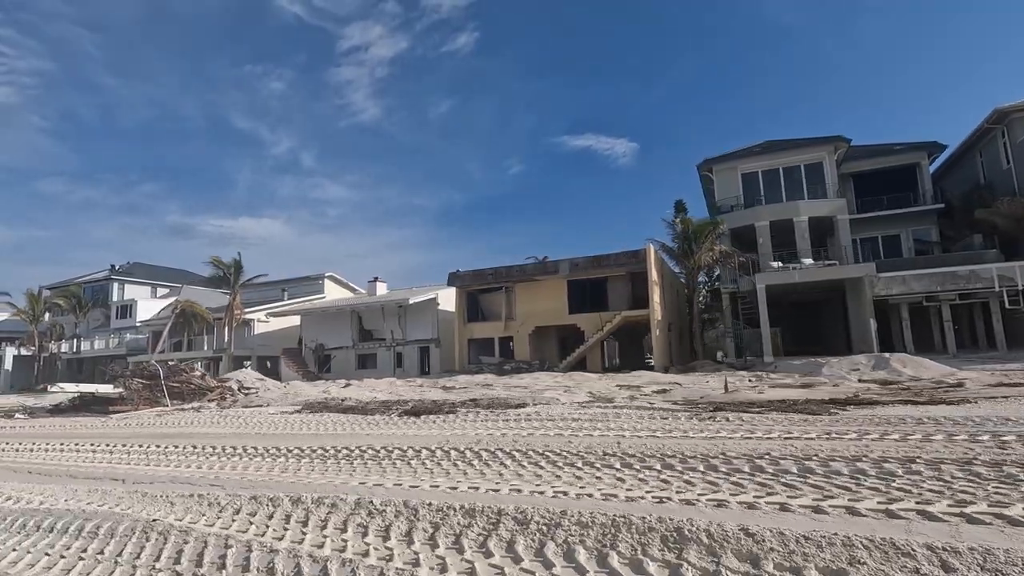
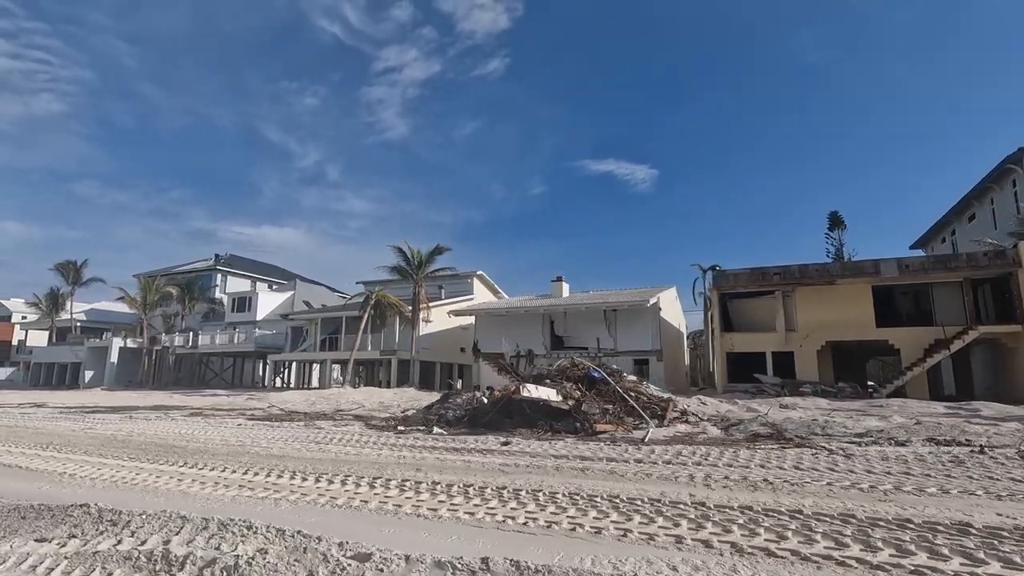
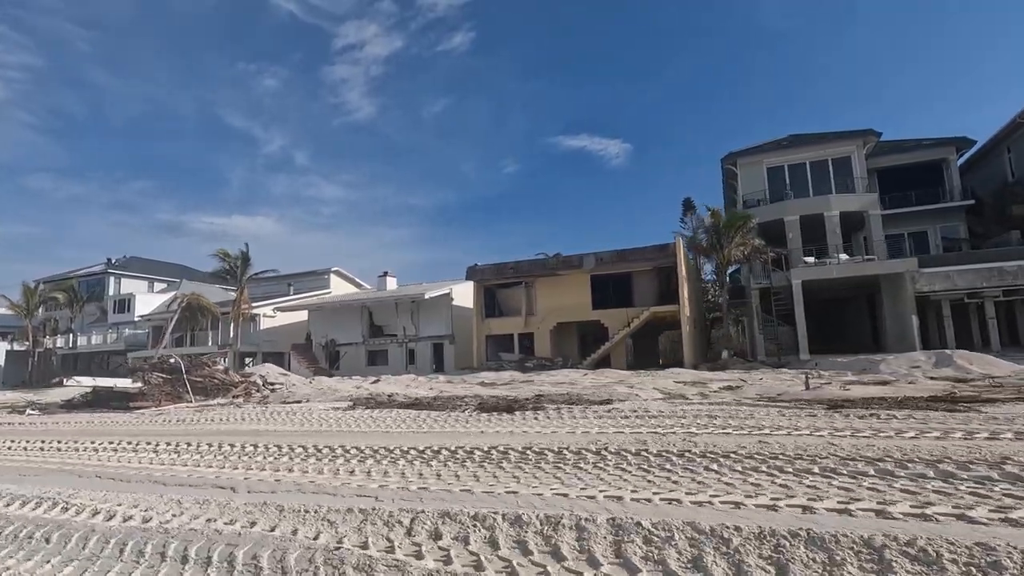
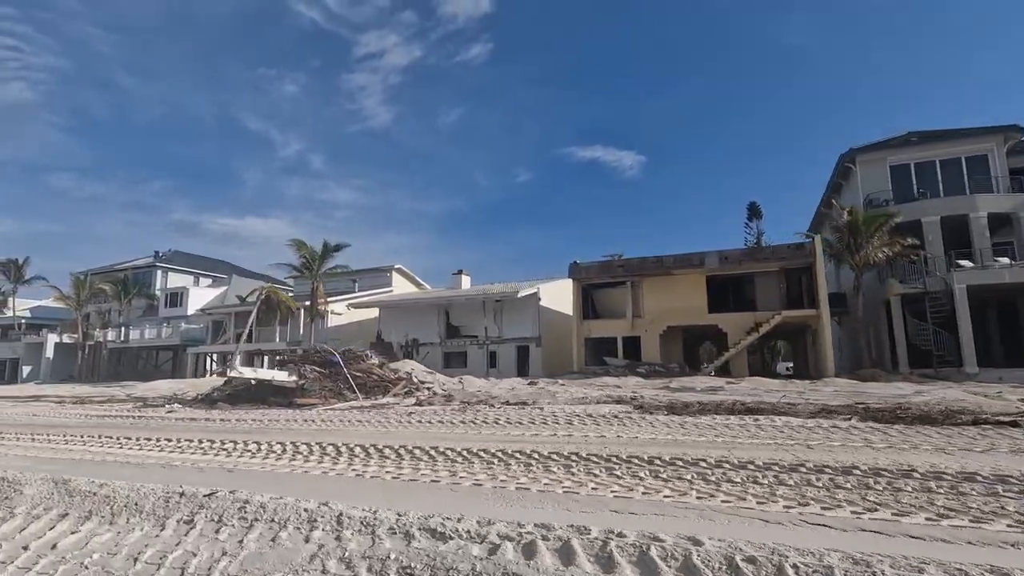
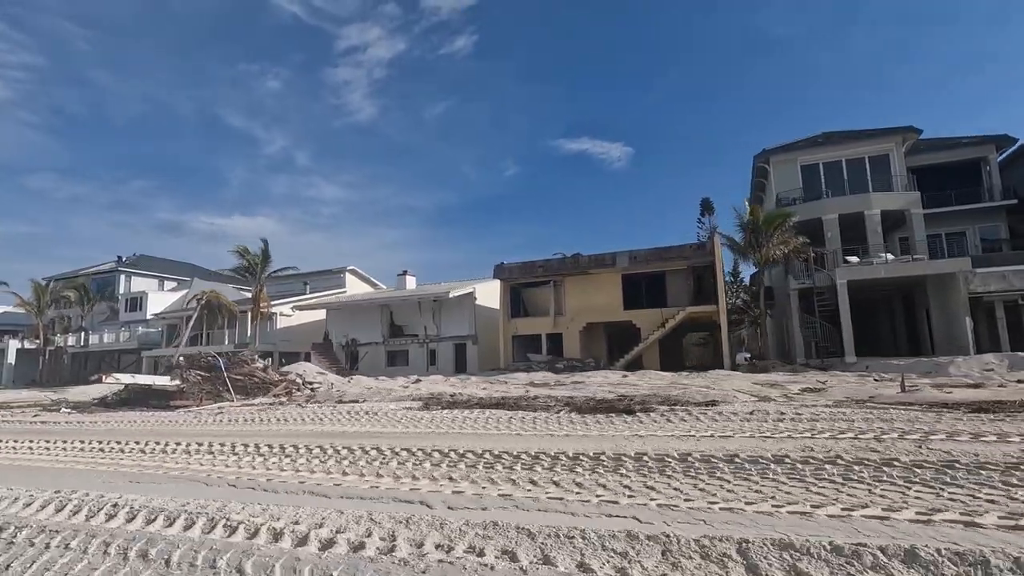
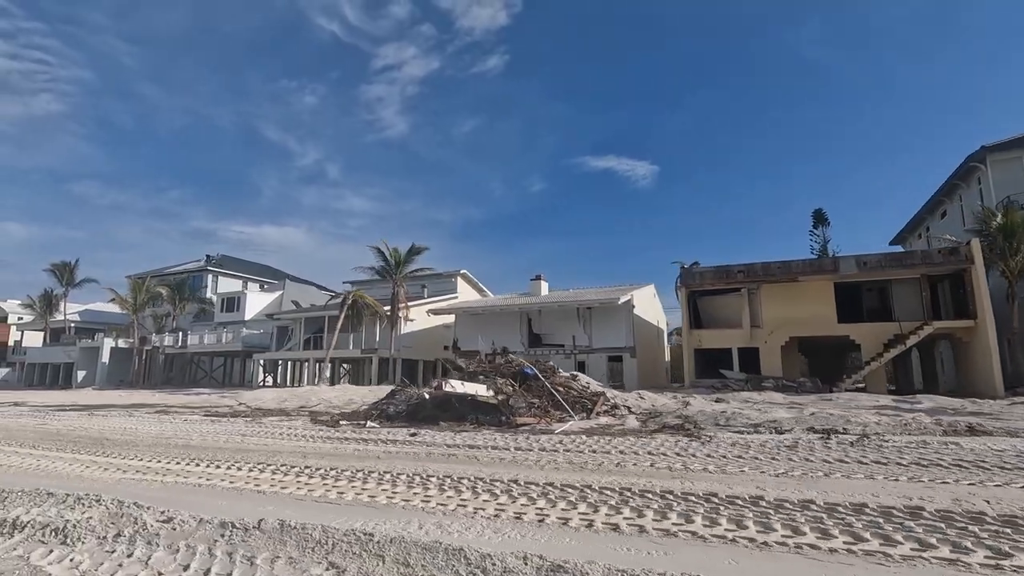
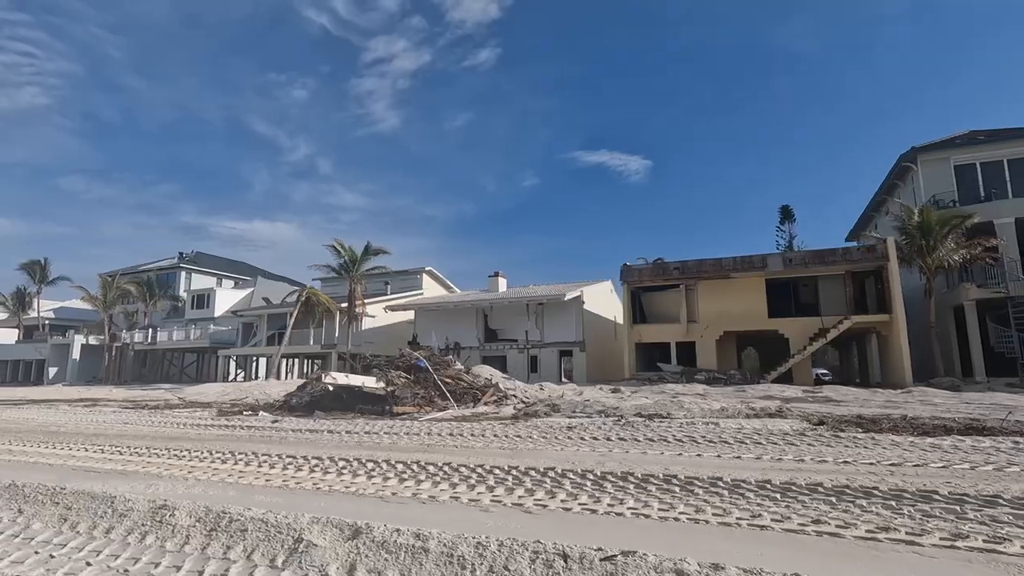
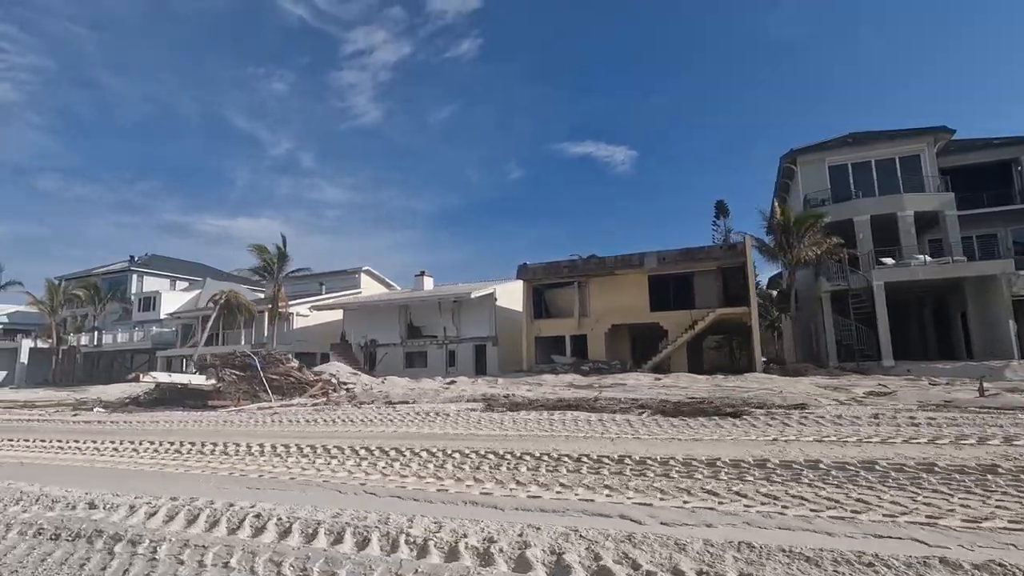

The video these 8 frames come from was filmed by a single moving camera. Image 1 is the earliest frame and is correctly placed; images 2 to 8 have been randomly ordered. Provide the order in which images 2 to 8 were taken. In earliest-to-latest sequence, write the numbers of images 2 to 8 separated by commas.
3, 5, 8, 4, 7, 6, 2
